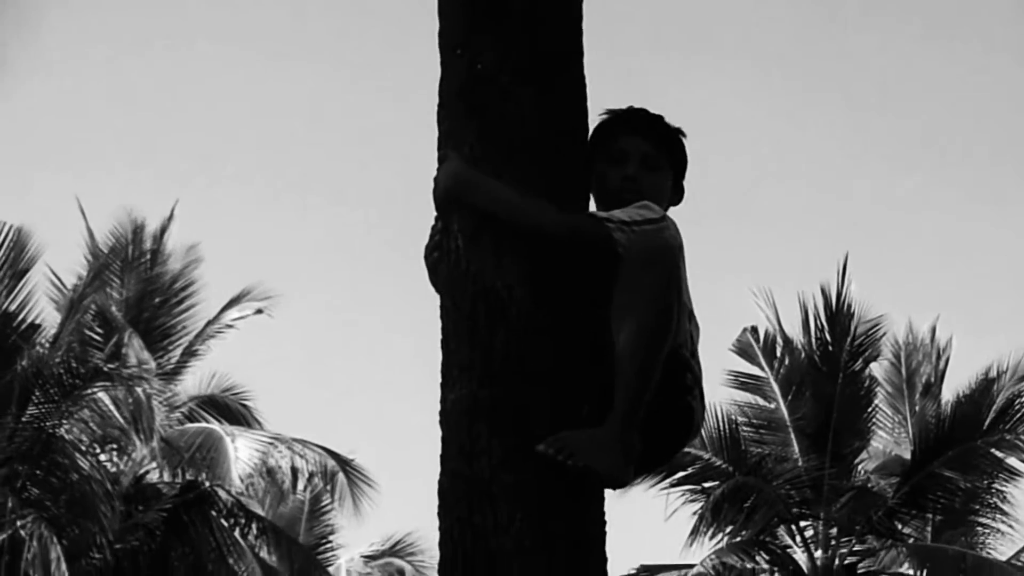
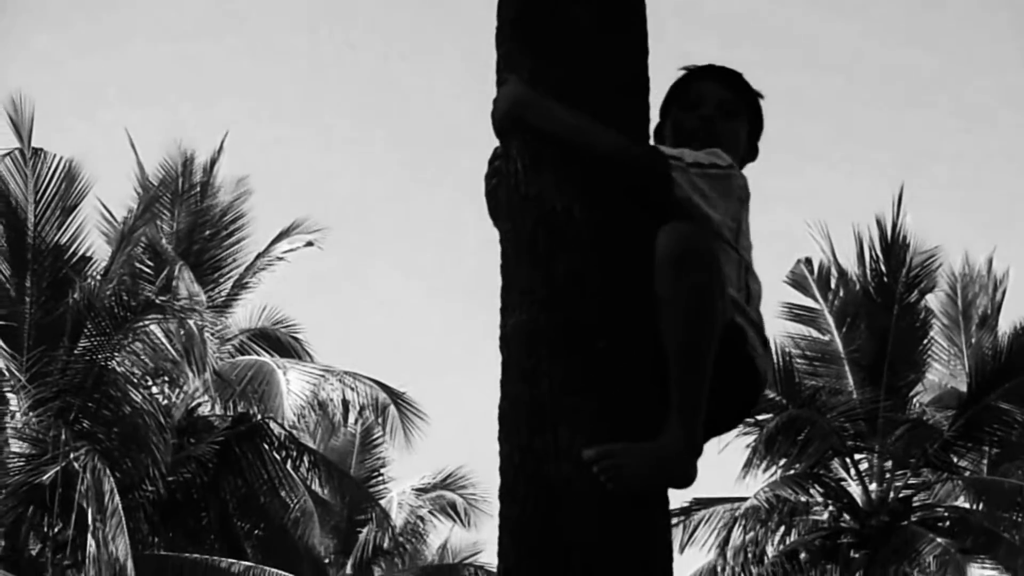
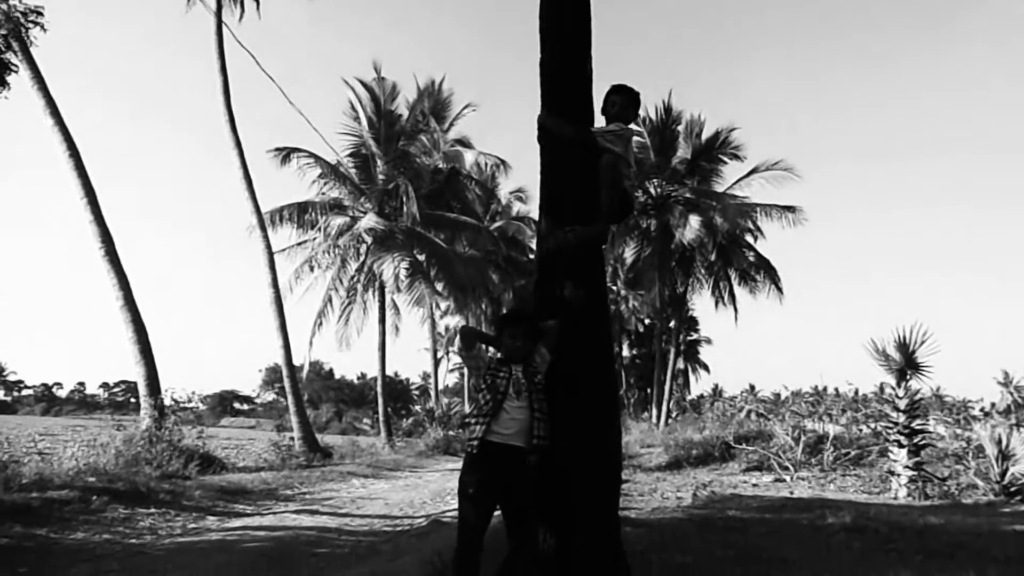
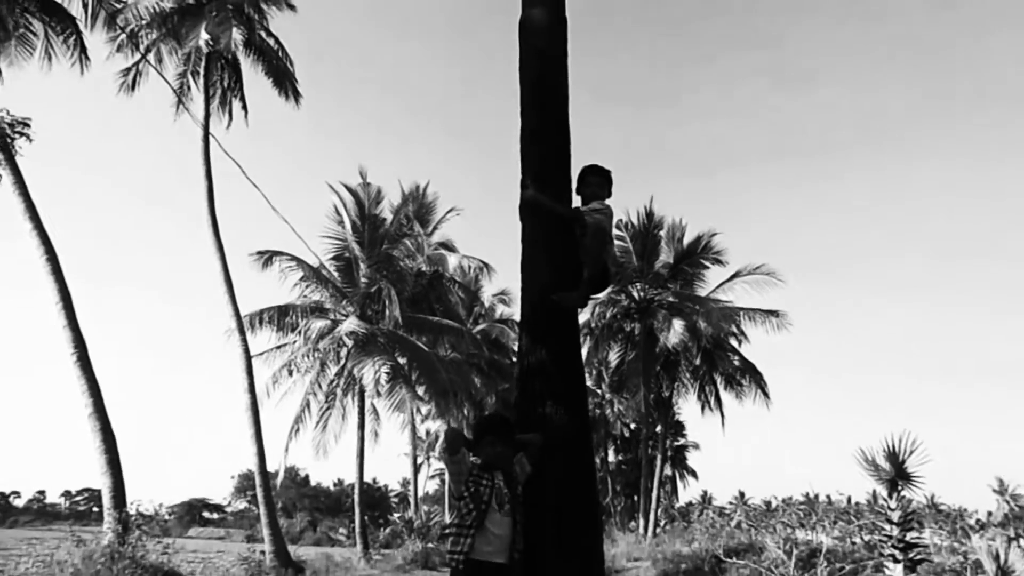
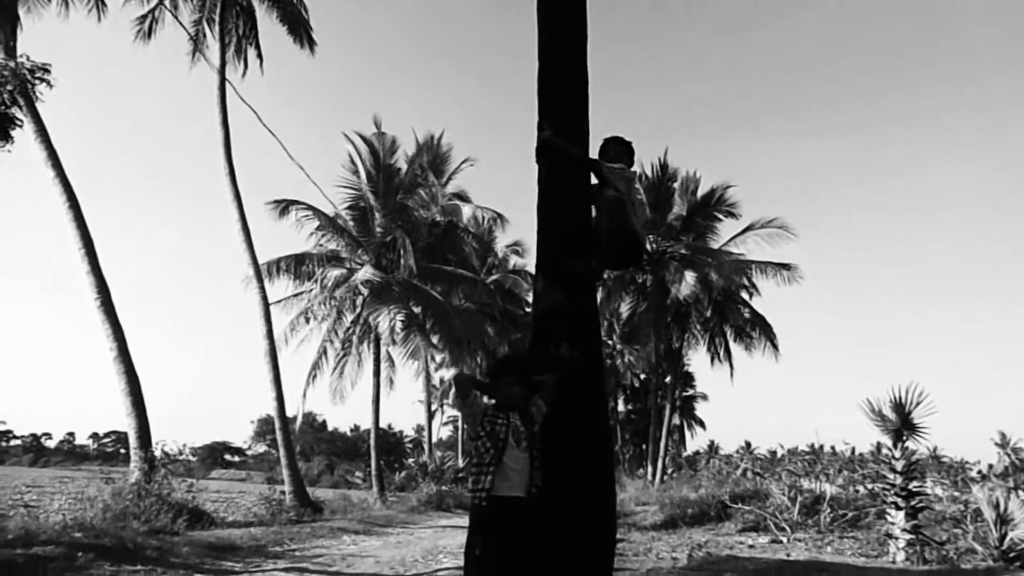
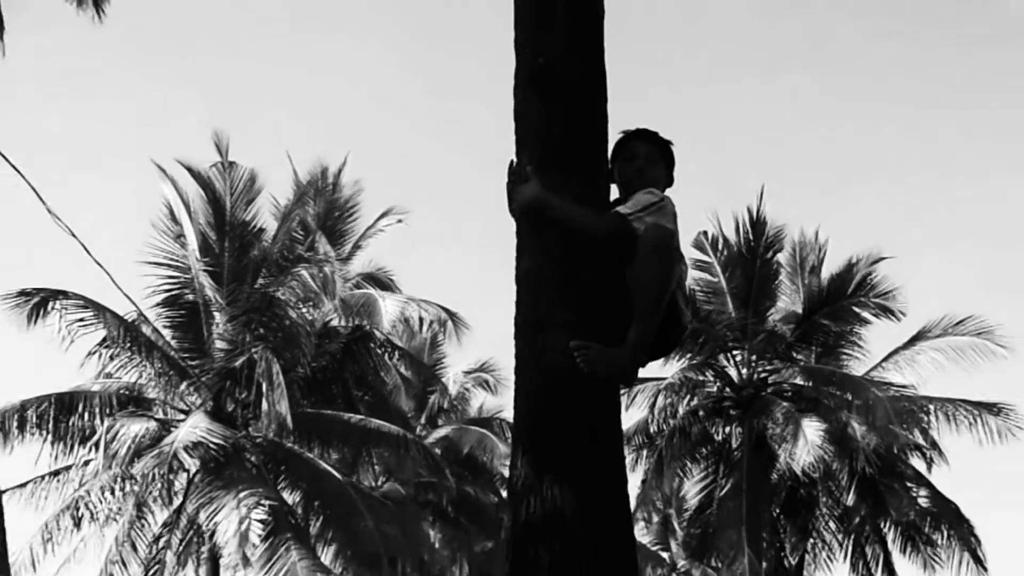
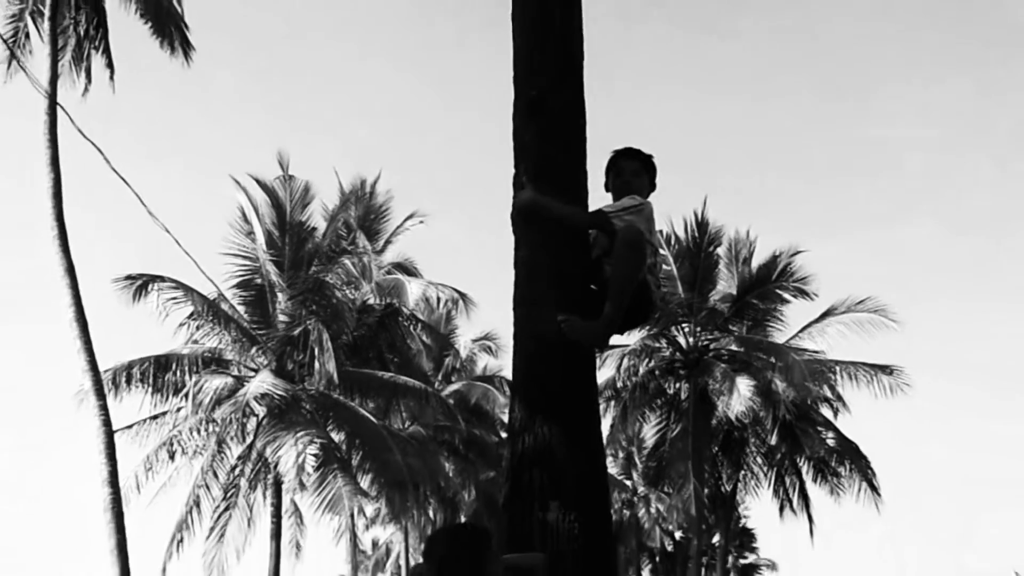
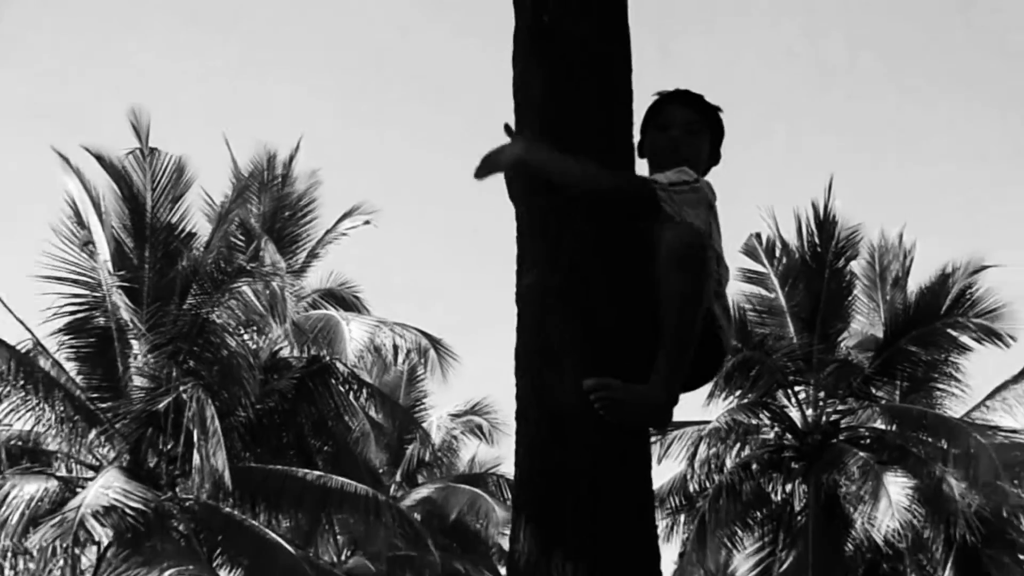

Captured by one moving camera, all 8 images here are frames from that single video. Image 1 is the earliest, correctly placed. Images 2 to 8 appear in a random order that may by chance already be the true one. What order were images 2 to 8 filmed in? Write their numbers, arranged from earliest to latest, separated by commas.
2, 8, 6, 7, 4, 5, 3
